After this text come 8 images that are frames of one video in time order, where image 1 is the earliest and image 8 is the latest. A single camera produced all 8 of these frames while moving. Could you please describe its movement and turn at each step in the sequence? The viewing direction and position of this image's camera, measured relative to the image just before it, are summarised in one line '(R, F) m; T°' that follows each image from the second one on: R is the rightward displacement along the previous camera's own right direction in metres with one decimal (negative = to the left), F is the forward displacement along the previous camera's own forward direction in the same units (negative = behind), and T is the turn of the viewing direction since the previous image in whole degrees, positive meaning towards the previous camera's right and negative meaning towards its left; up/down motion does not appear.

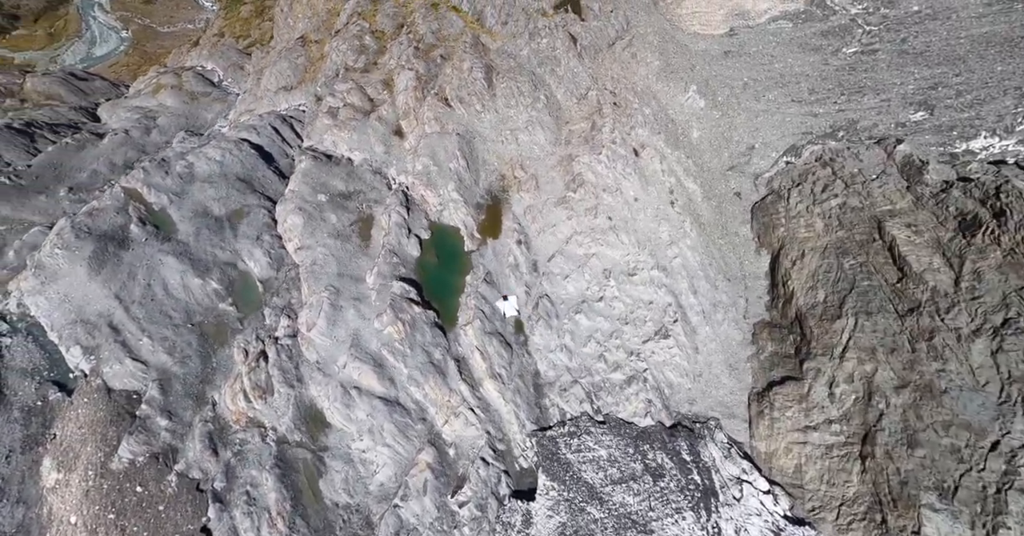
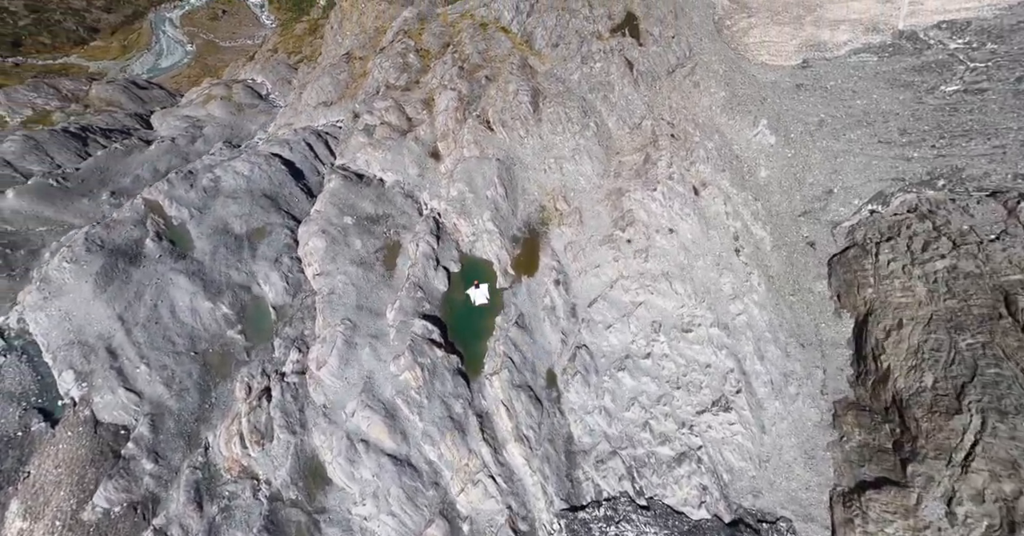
(-0.5, +7.4) m; -3°
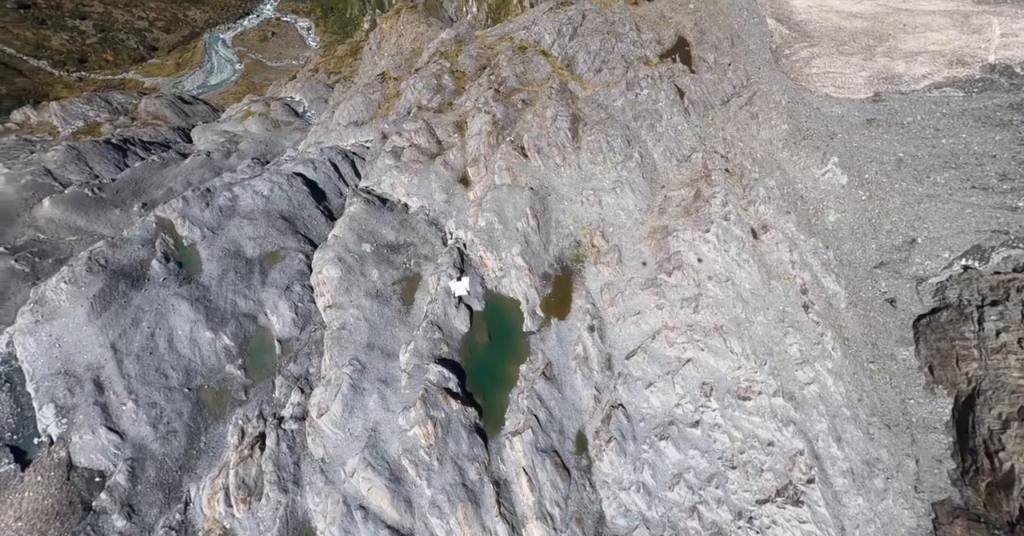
(-0.3, +6.9) m; -3°
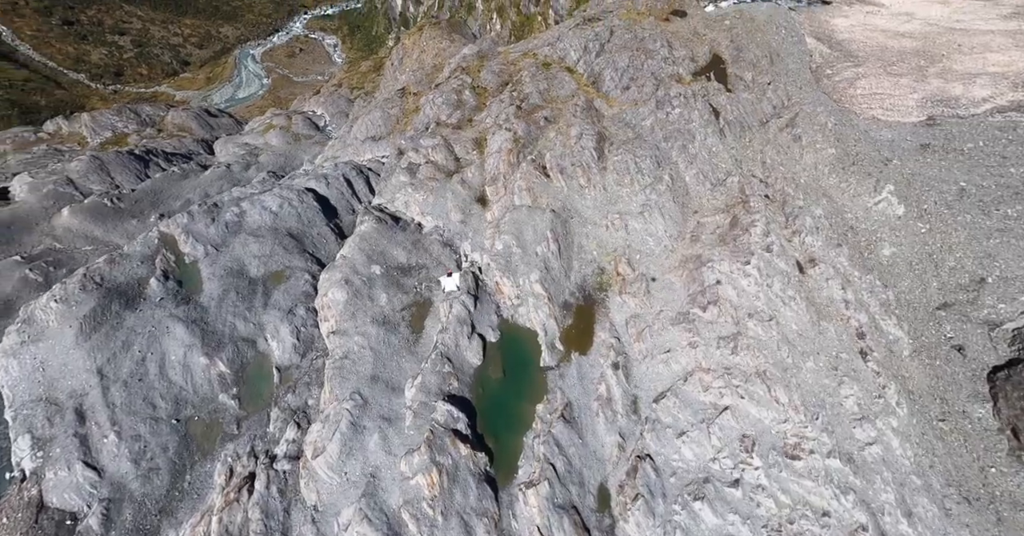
(-0.2, +5.0) m; -2°
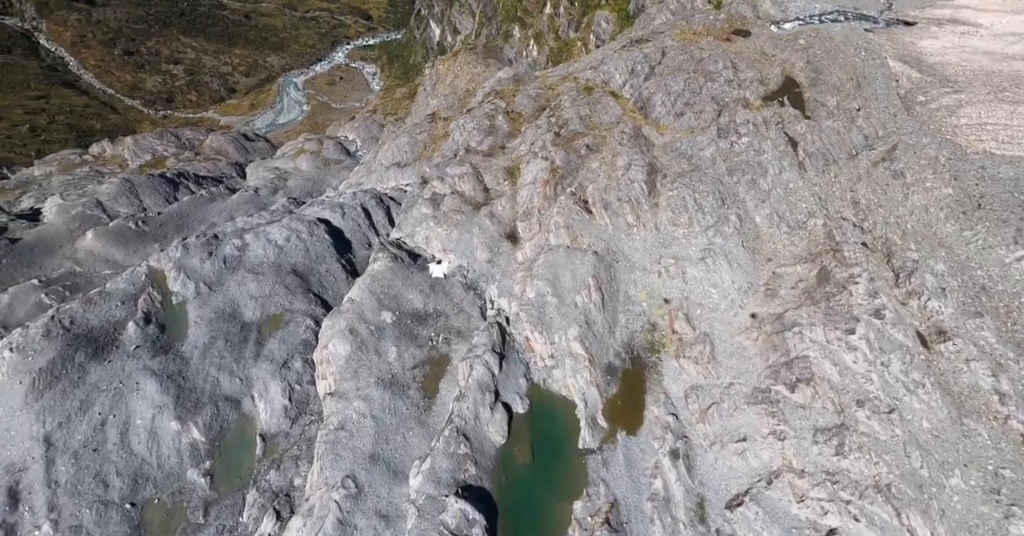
(-0.5, +10.6) m; -3°
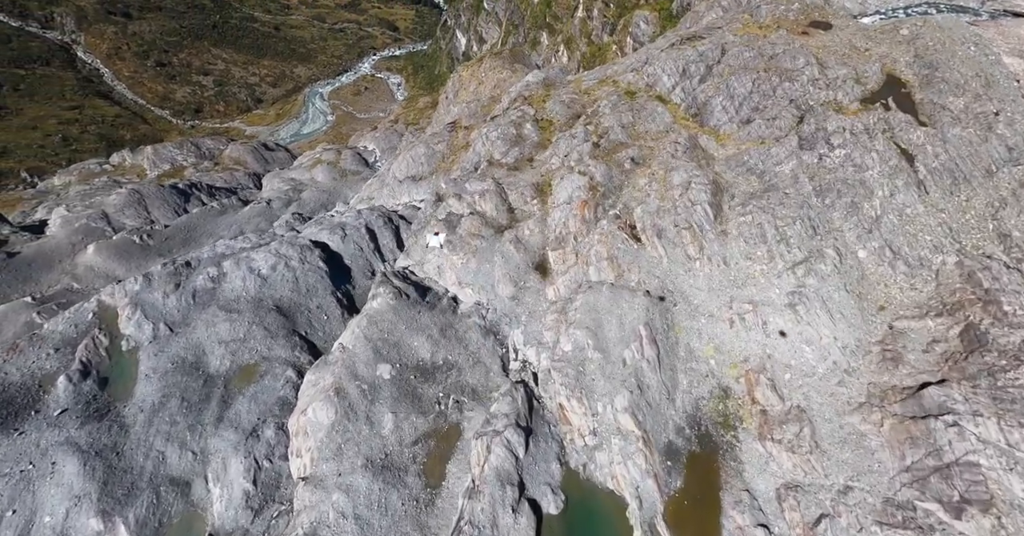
(-0.6, +12.6) m; -2°
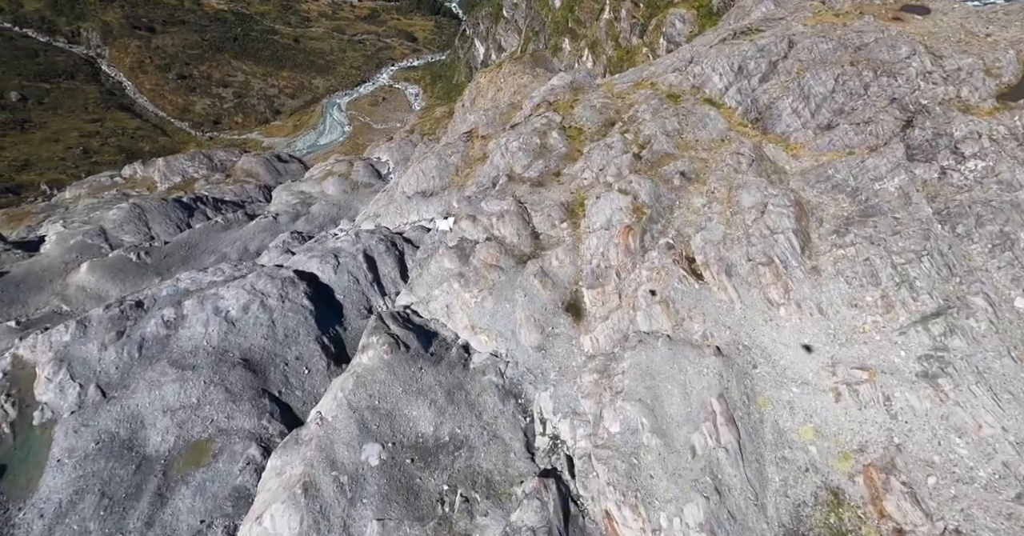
(-0.6, +11.7) m; -2°
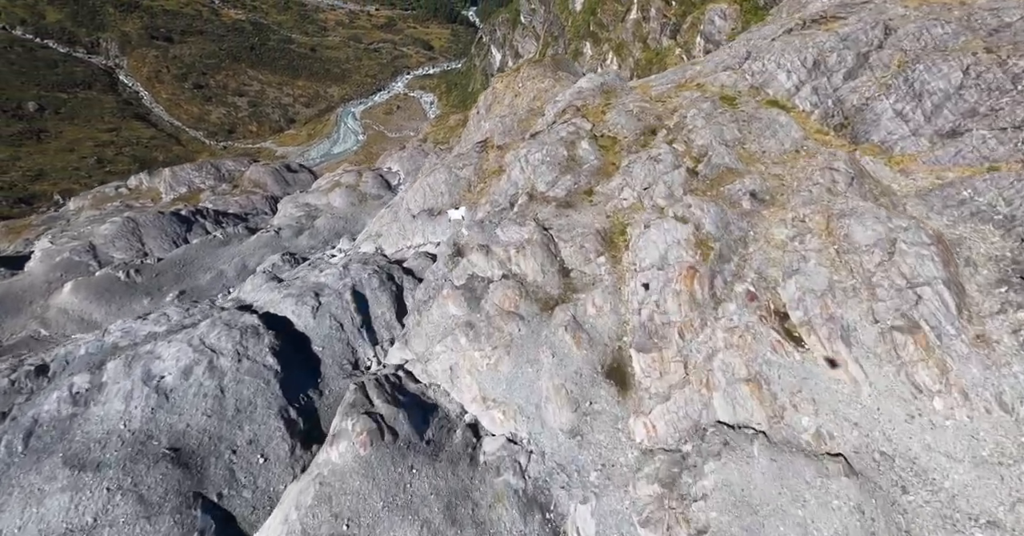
(-0.6, +12.2) m; -1°
